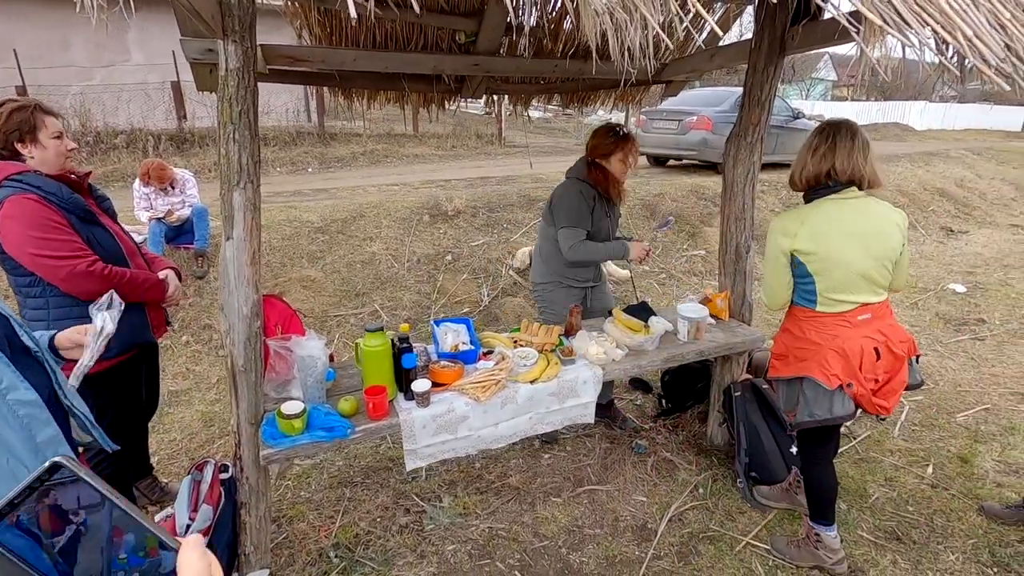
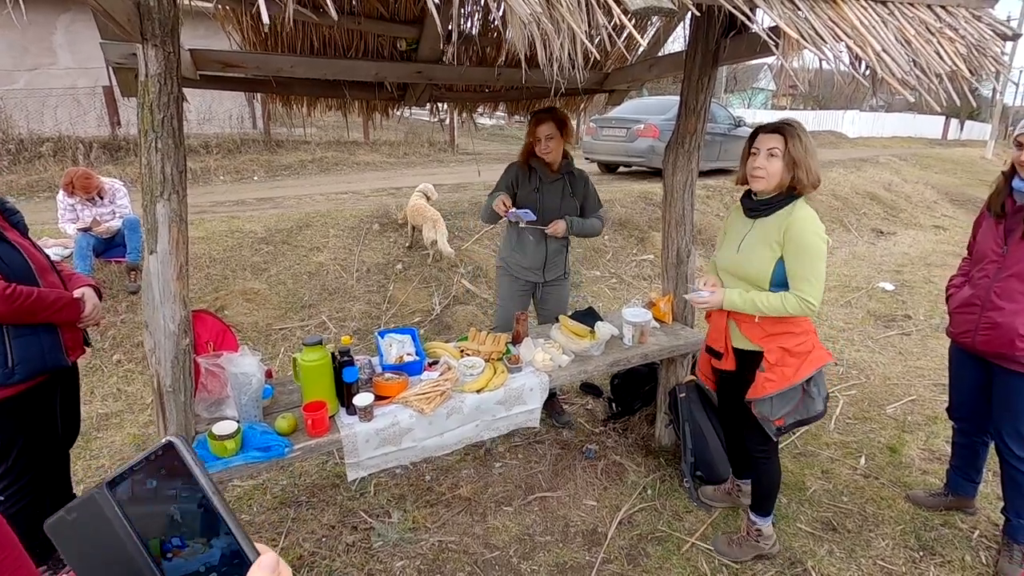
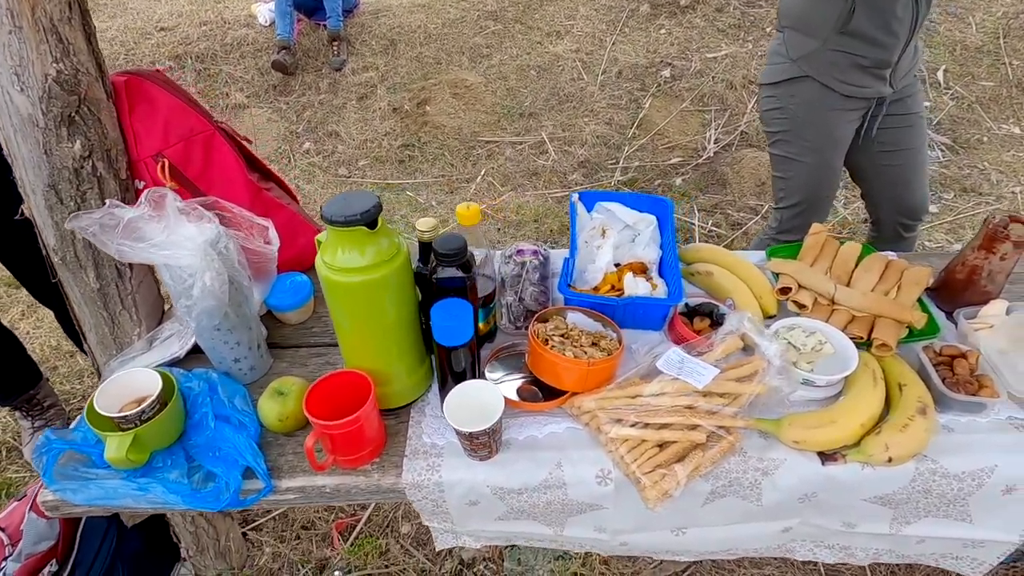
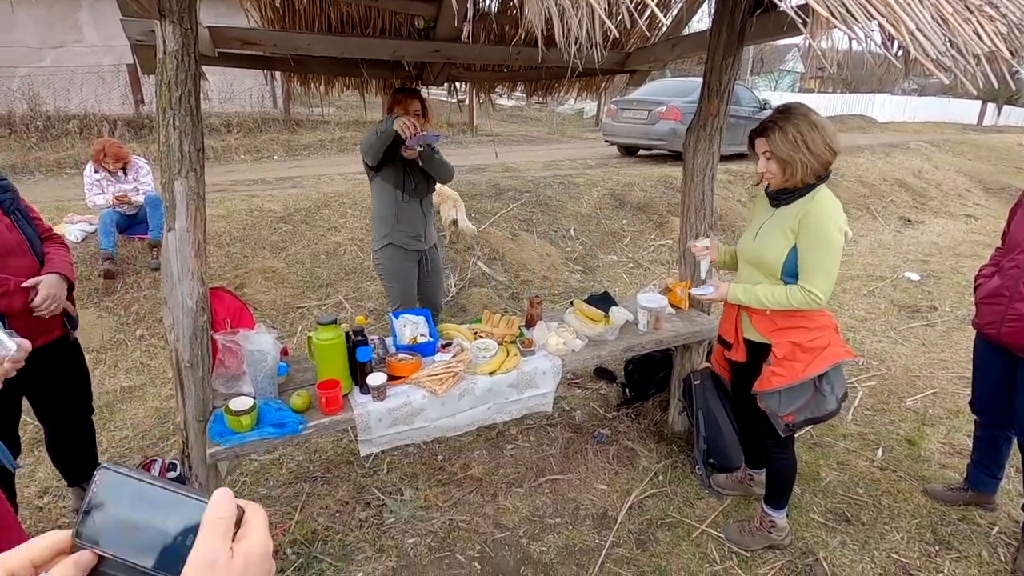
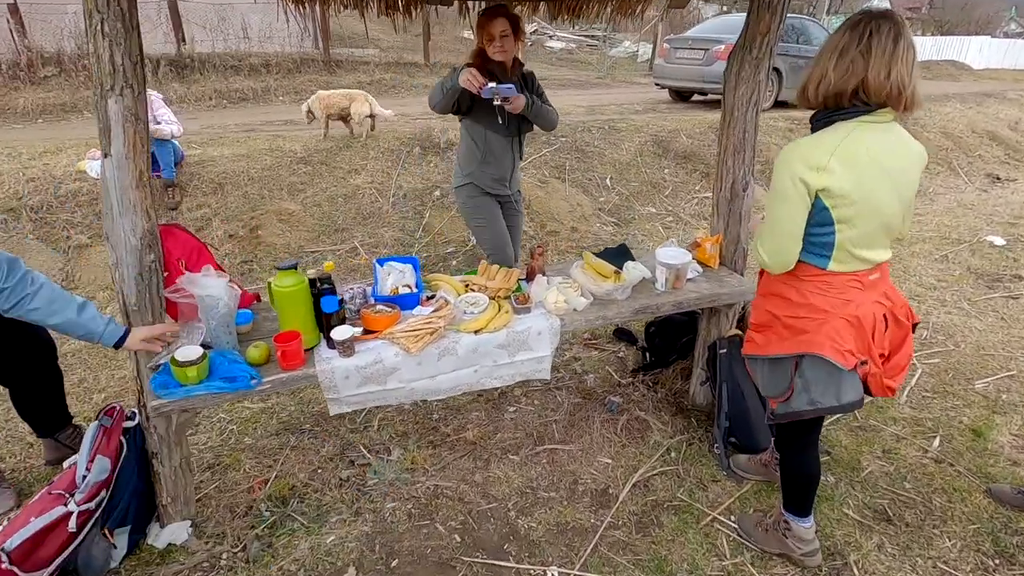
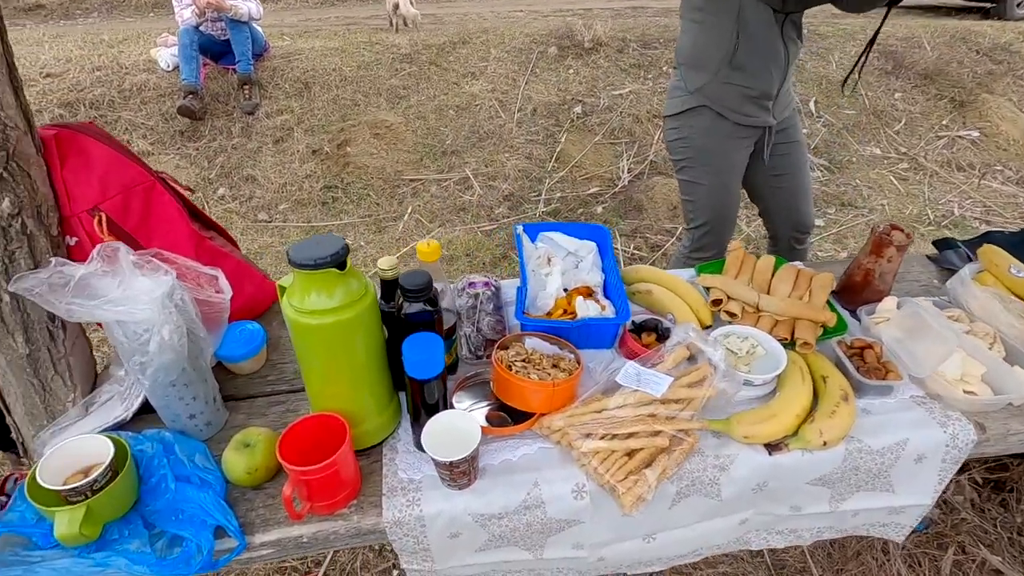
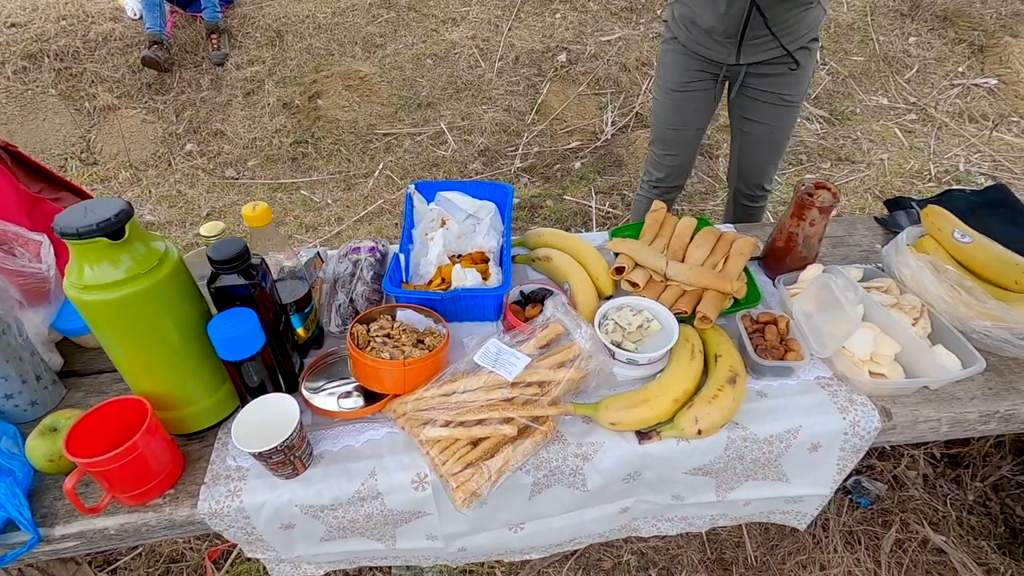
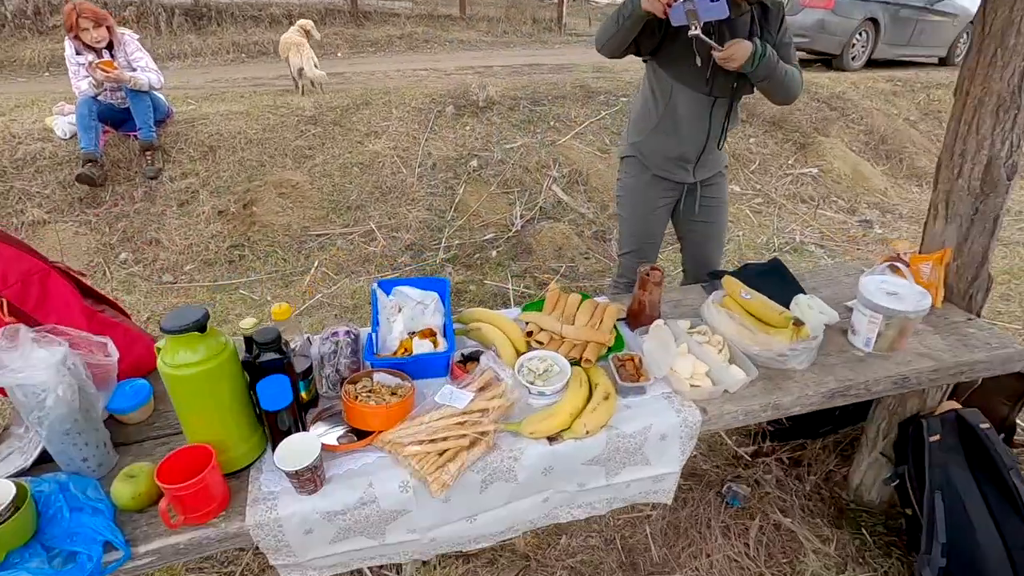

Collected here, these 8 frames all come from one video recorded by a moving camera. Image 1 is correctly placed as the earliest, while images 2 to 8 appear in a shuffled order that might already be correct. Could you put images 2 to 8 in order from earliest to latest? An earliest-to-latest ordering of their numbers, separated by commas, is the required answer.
2, 4, 5, 8, 6, 3, 7
